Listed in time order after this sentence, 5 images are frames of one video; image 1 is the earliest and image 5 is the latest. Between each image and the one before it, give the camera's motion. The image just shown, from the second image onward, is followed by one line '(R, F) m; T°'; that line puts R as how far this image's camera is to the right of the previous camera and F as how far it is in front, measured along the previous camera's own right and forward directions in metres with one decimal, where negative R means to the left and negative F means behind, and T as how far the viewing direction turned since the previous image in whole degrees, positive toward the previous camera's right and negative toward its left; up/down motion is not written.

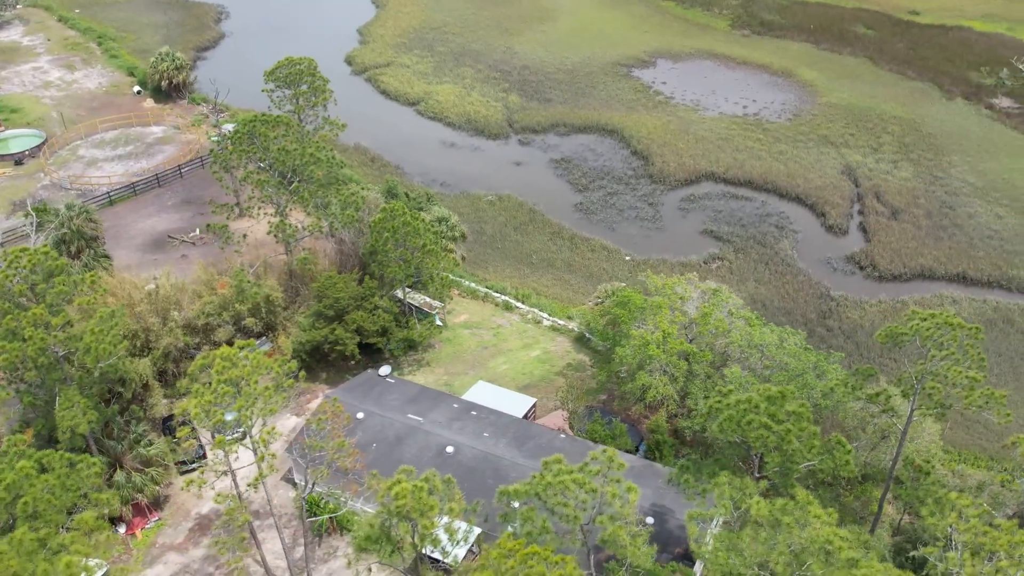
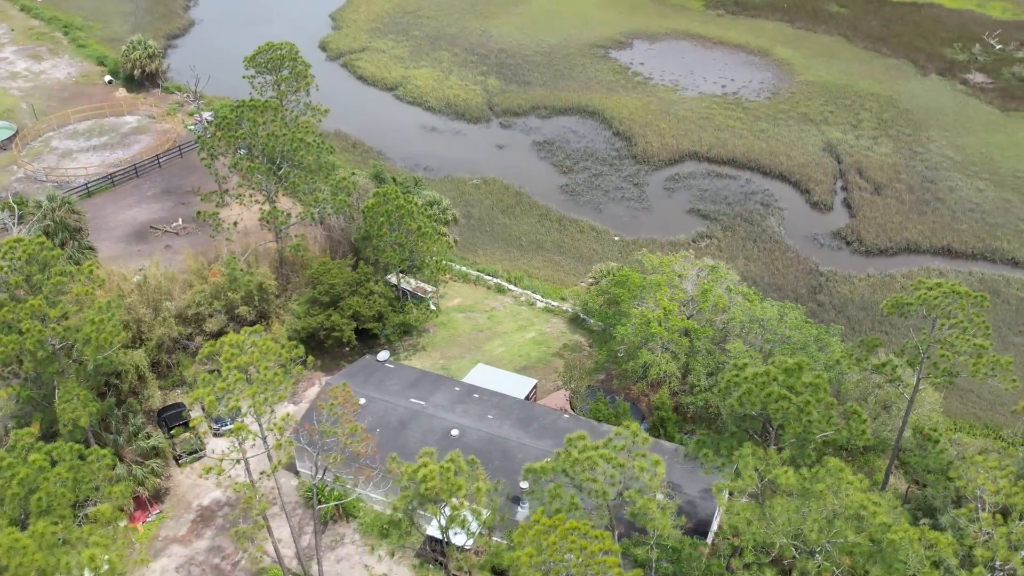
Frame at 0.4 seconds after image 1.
(-1.6, 0.0) m; +3°
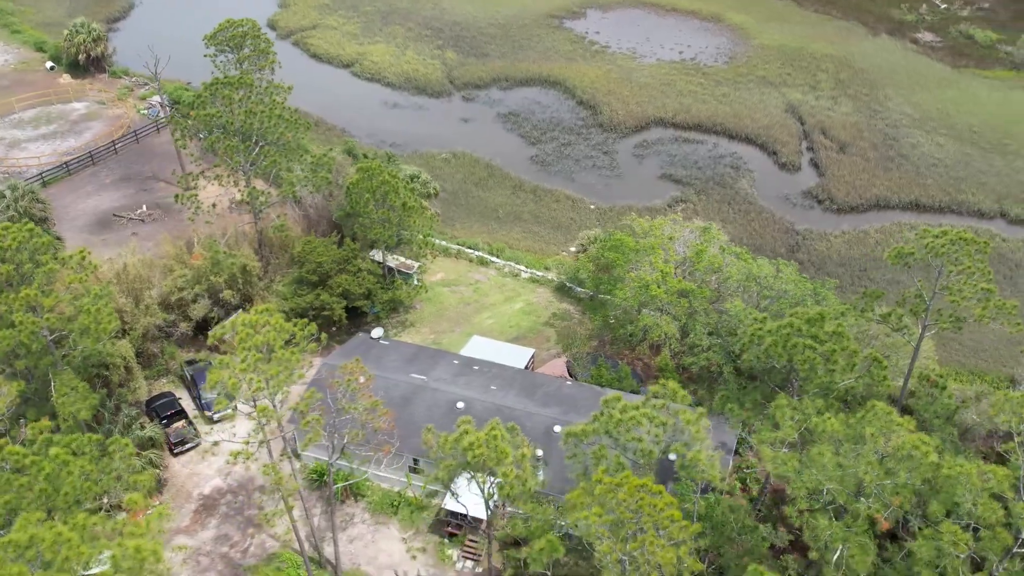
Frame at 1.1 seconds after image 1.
(-2.9, +0.1) m; +6°
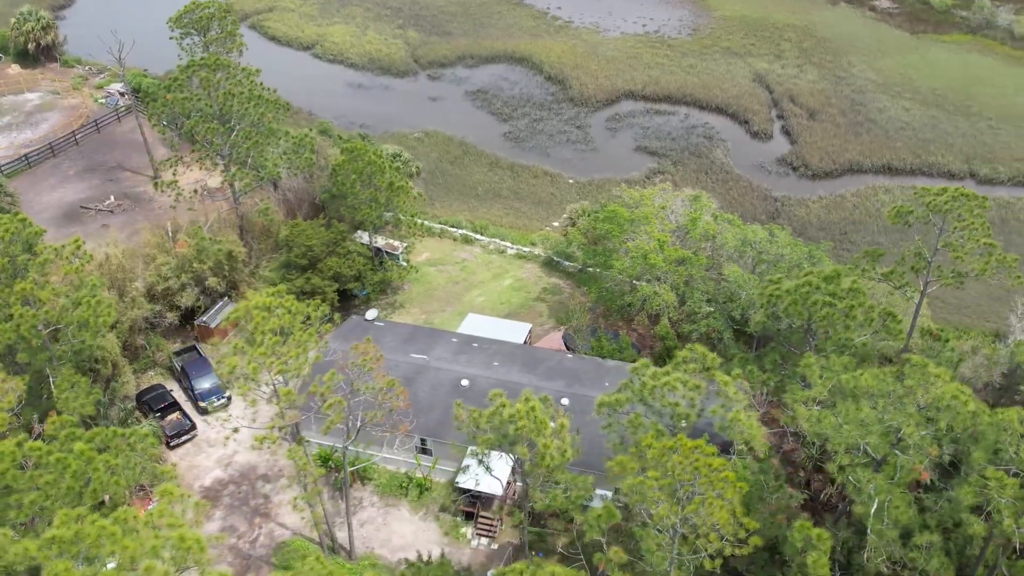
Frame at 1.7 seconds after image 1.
(-2.5, +0.2) m; +5°
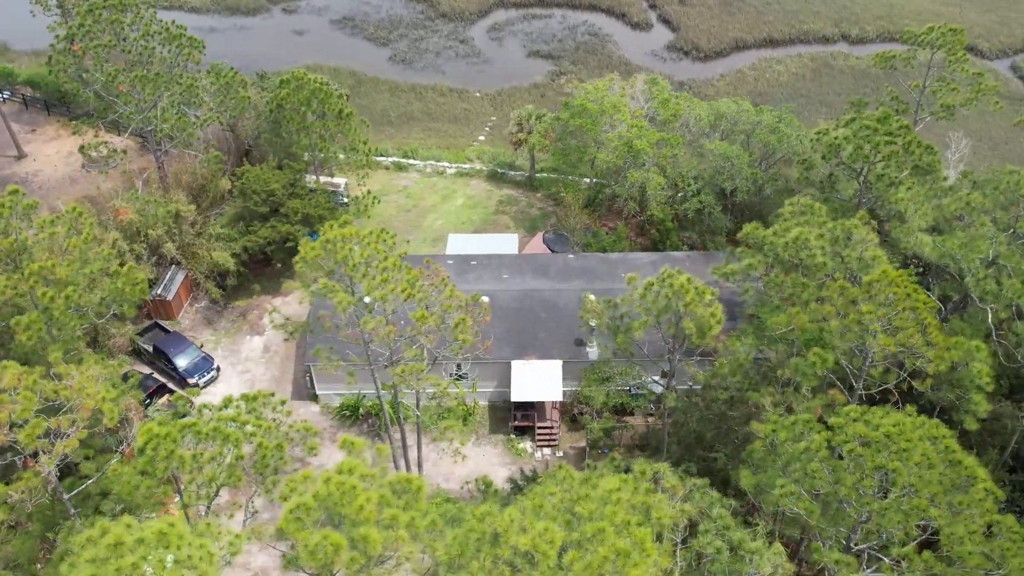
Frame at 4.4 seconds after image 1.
(-9.6, +2.5) m; +20°
